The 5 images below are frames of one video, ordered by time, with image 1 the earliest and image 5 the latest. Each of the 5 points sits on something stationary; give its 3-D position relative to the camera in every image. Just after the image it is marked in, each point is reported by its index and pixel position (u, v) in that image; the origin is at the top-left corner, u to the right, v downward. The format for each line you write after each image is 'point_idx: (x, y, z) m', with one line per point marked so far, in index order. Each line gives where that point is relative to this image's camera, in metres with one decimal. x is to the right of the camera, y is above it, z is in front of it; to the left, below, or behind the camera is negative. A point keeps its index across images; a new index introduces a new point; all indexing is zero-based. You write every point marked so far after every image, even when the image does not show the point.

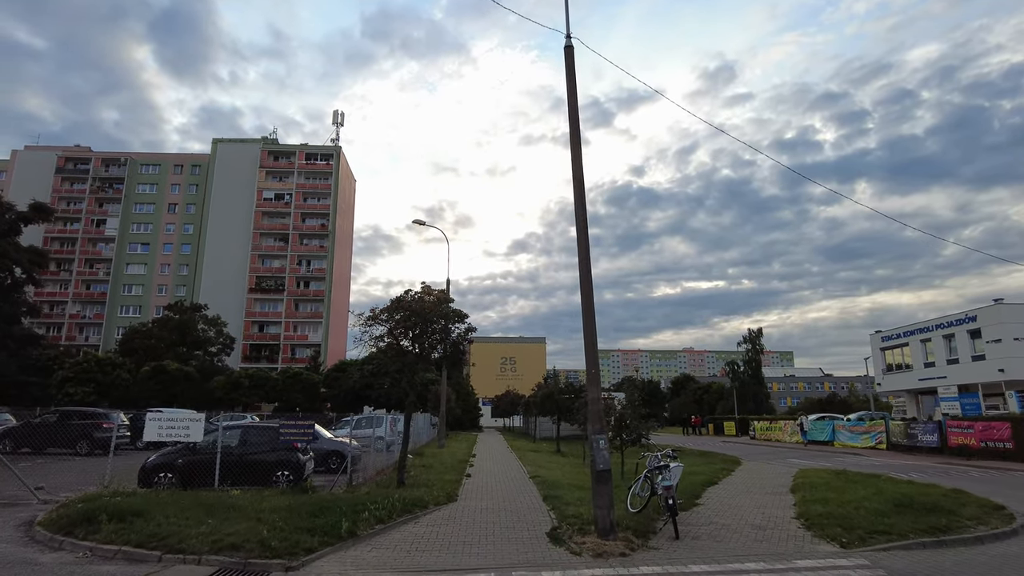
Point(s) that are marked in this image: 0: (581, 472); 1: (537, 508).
0: (+1.9, -5.0, +16.7) m
1: (+0.5, -3.9, +11.0) m
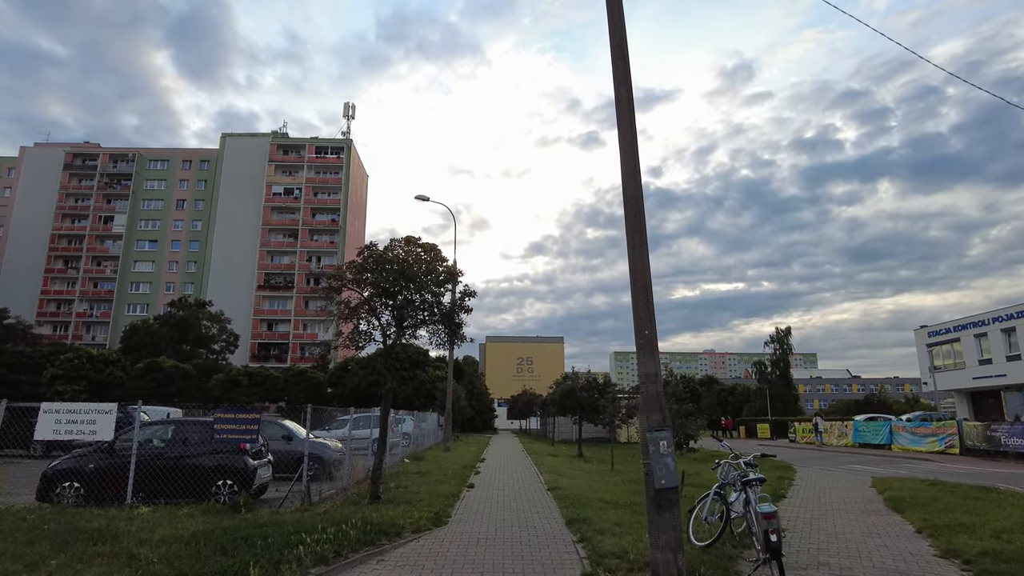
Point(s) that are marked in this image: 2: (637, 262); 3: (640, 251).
0: (+2.2, -4.3, +13.4) m
1: (+0.6, -3.1, +7.8) m
2: (+1.3, +0.2, +6.2) m
3: (+1.3, +0.4, +6.1) m
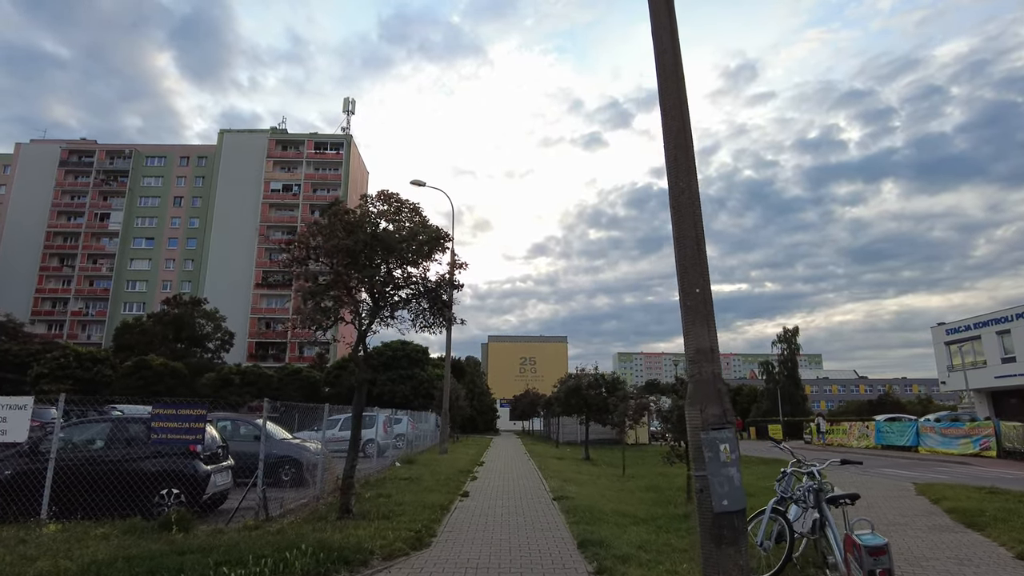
0: (+2.2, -3.9, +11.7) m
1: (+0.6, -2.7, +6.2) m
2: (+1.2, +0.6, +4.5) m
3: (+1.2, +0.8, +4.4) m
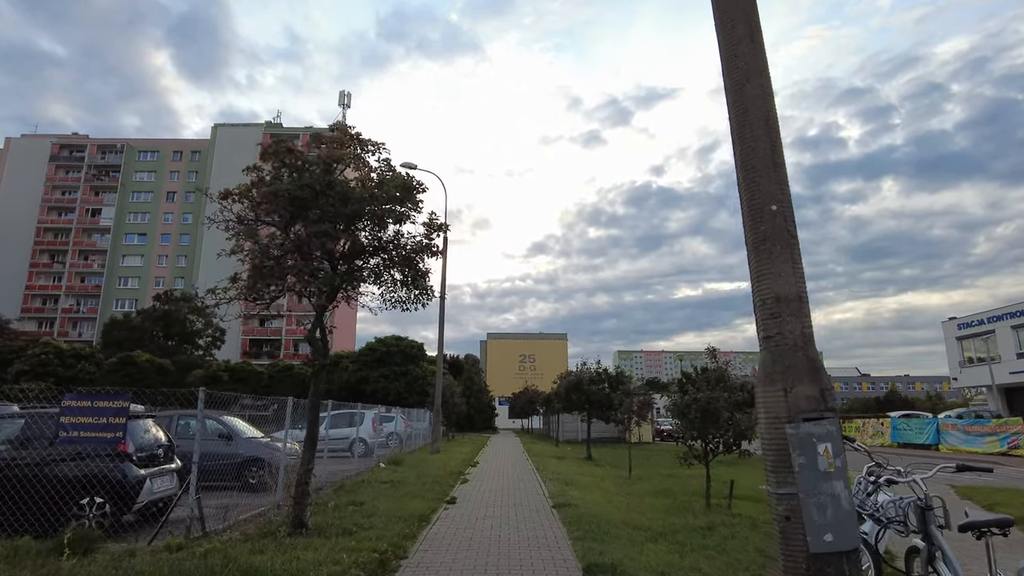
0: (+2.1, -3.5, +10.3) m
1: (+0.5, -2.4, +4.7) m
2: (+1.1, +1.0, +3.1) m
3: (+1.1, +1.1, +3.0) m
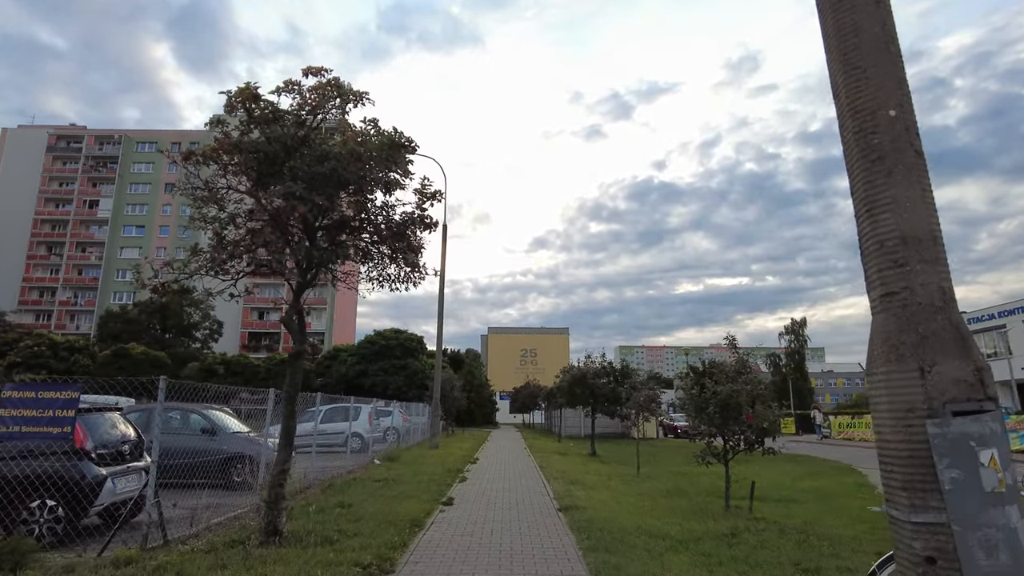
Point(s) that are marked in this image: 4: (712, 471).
0: (+2.1, -3.3, +9.5) m
1: (+0.5, -2.2, +3.9) m
2: (+1.2, +1.2, +2.3) m
3: (+1.2, +1.3, +2.2) m
4: (+4.5, -4.1, +14.0) m
